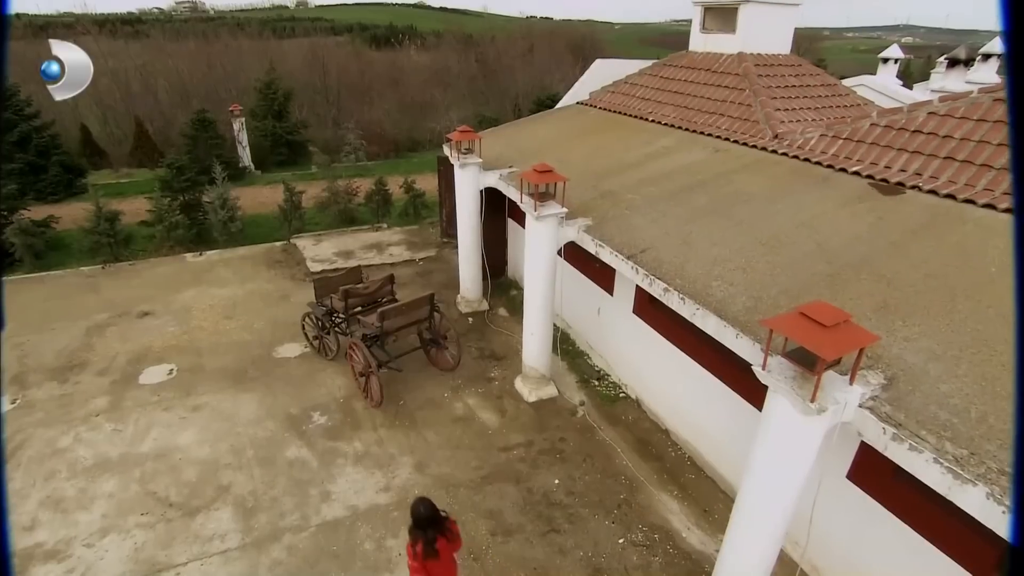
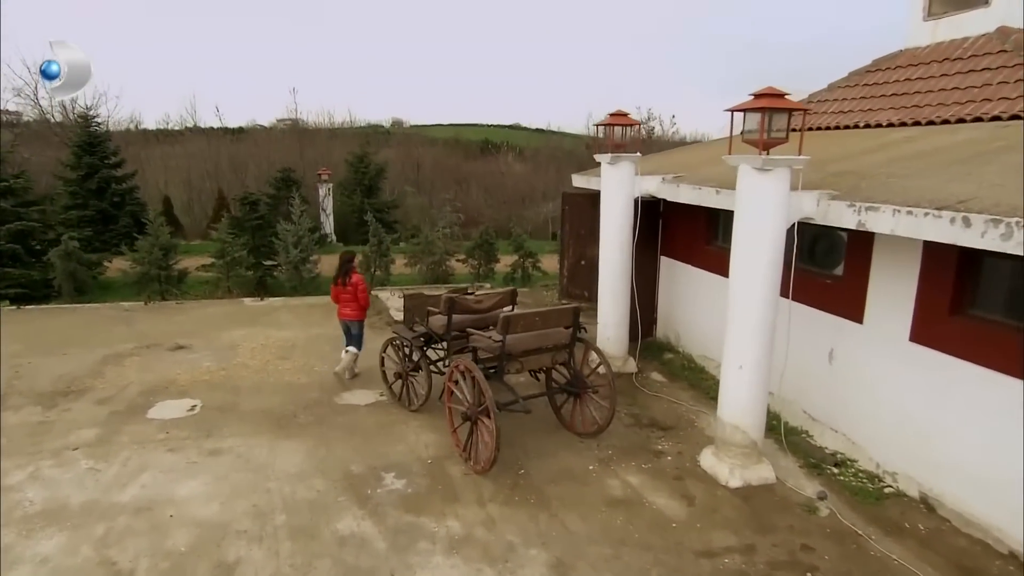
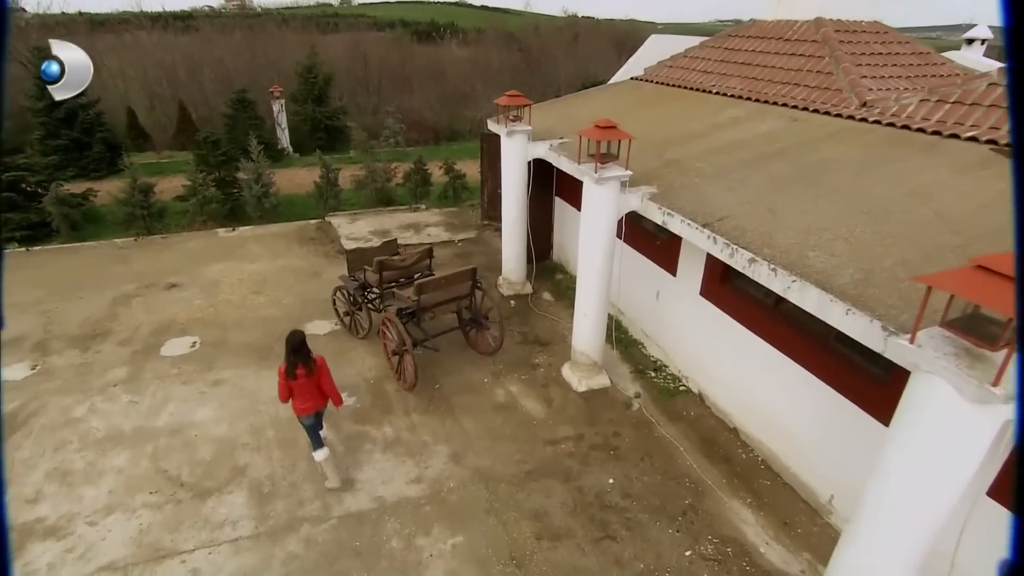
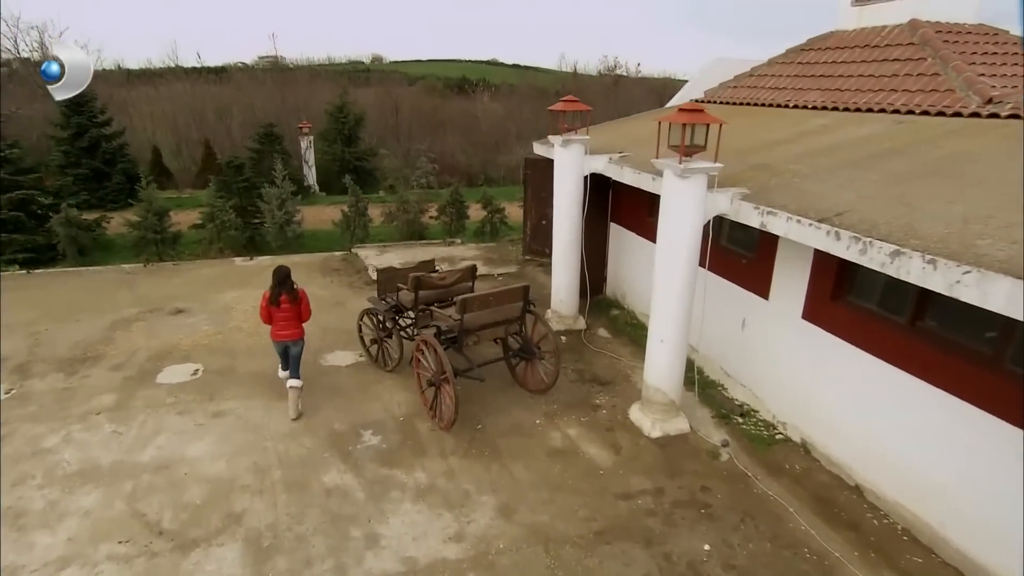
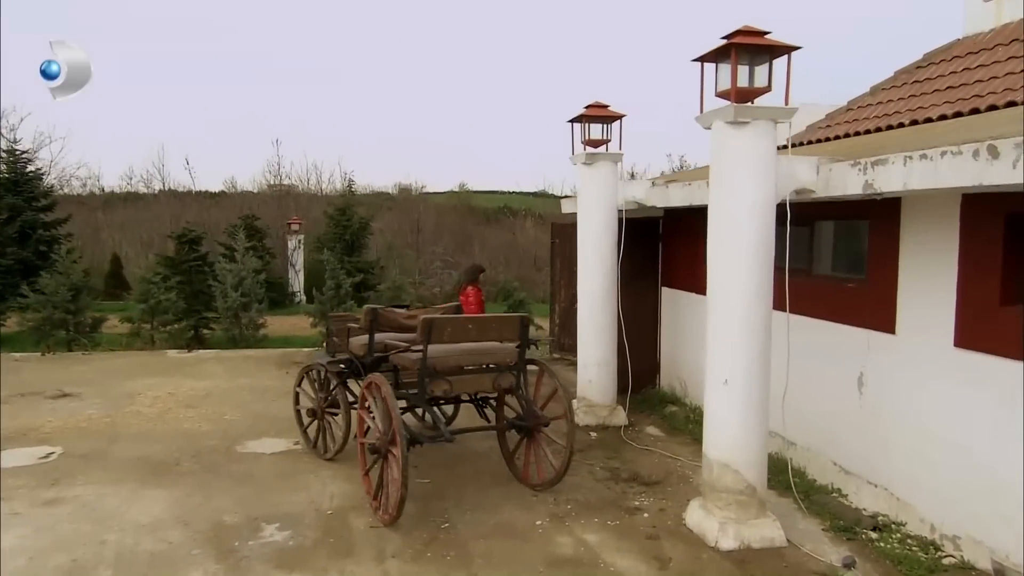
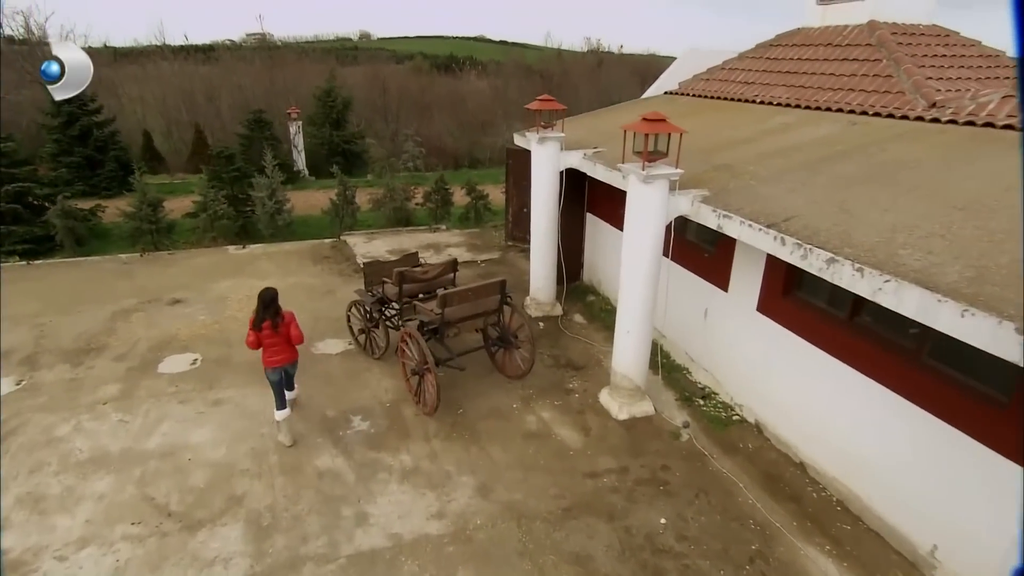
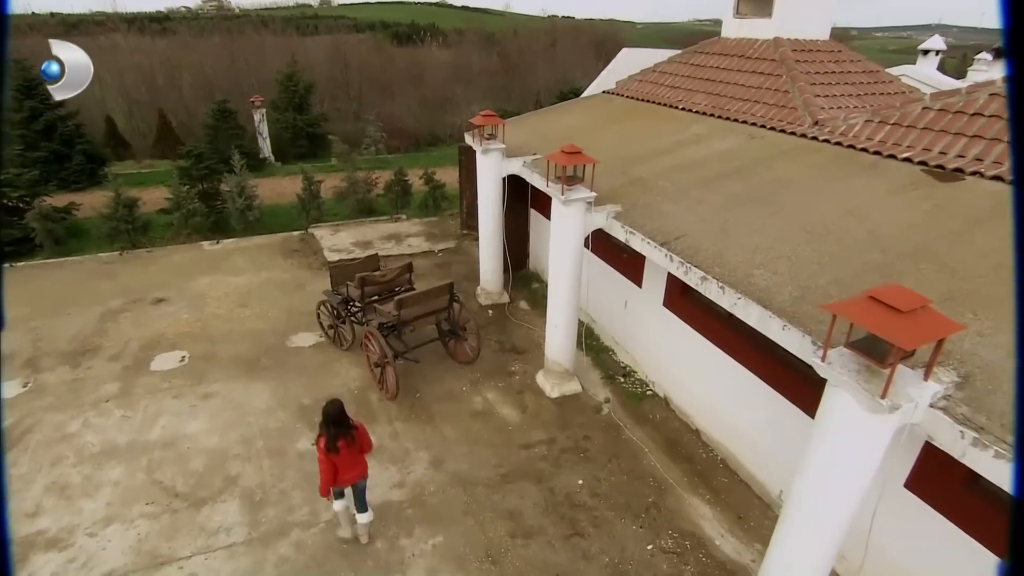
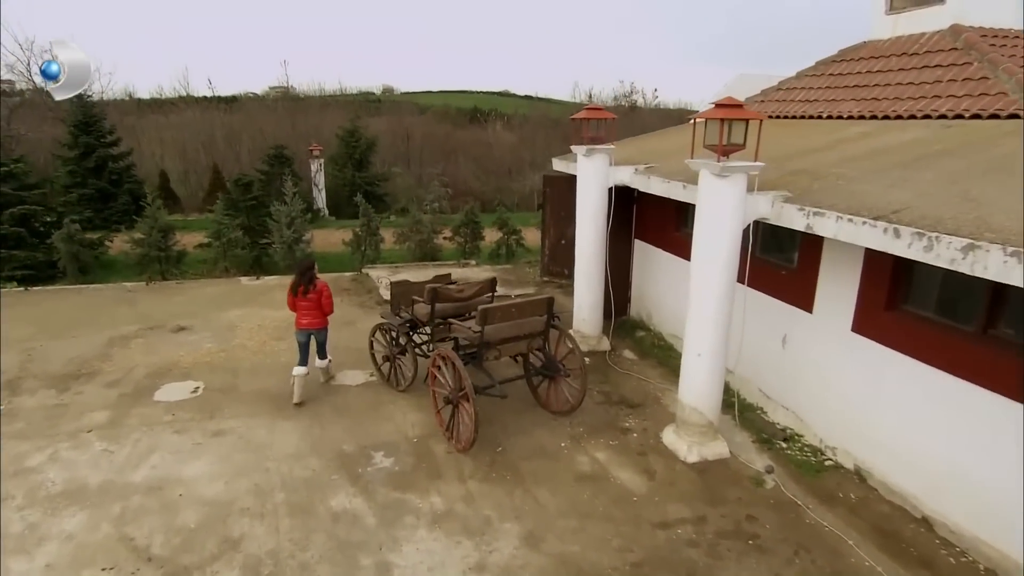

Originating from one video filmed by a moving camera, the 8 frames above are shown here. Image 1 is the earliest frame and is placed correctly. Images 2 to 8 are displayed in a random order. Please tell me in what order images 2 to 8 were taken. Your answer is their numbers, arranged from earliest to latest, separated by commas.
7, 3, 6, 4, 8, 2, 5
